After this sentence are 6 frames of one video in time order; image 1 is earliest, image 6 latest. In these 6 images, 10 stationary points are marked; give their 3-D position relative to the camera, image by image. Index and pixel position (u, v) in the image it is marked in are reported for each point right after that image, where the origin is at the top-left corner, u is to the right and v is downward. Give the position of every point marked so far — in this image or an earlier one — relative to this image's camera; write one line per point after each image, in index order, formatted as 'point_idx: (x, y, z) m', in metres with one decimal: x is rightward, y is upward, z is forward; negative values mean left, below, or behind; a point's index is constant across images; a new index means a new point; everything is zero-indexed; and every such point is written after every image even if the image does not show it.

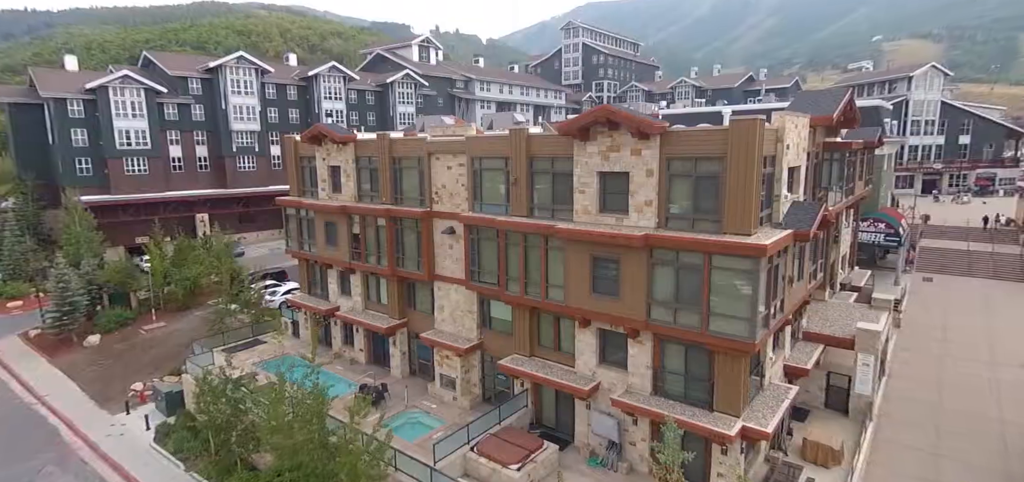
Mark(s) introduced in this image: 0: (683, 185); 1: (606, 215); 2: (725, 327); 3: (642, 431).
0: (+5.1, +1.7, +16.9) m
1: (+3.1, +0.8, +18.5) m
2: (+6.1, -2.5, +16.3) m
3: (+4.2, -6.2, +18.6) m
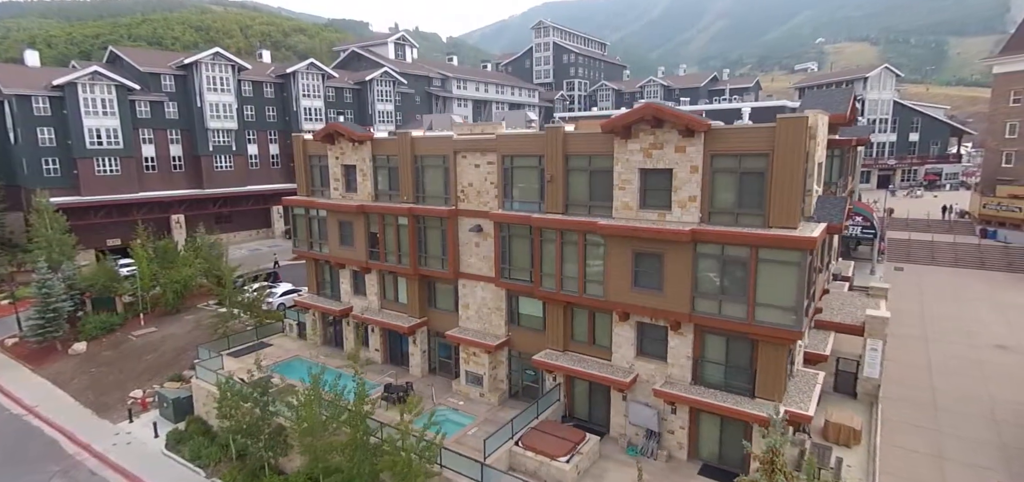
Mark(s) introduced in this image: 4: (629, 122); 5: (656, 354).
0: (+6.7, +1.8, +17.7) m
1: (+4.5, +1.0, +19.1) m
2: (+7.8, -2.3, +17.2) m
3: (+5.7, -6.0, +19.4) m
4: (+3.8, +3.8, +18.4) m
5: (+5.0, -3.9, +20.0) m
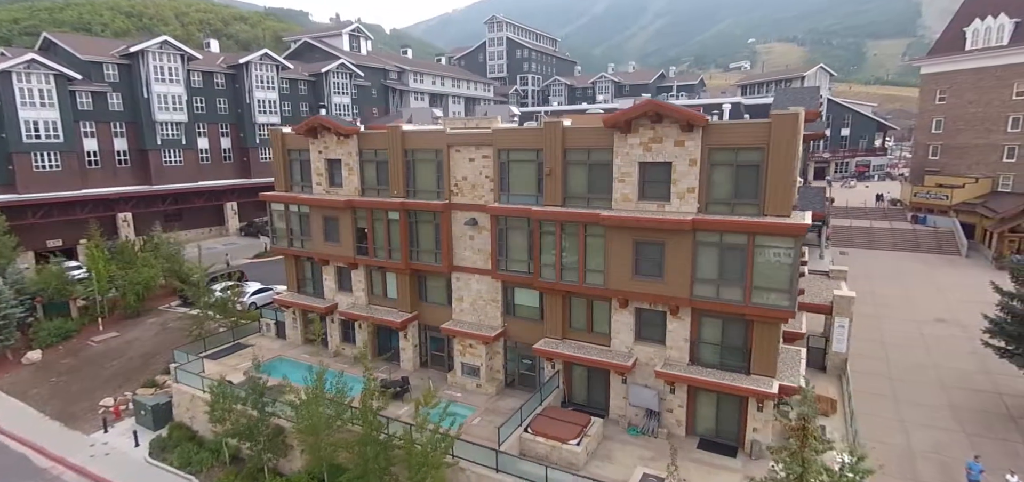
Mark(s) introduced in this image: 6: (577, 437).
0: (+7.0, +2.2, +18.8) m
1: (+4.7, +1.4, +19.9) m
2: (+8.2, -1.9, +18.5) m
3: (+6.0, -5.6, +20.4) m
4: (+4.0, +4.2, +19.2) m
5: (+5.2, -3.6, +21.0) m
6: (+2.2, -6.7, +19.5) m
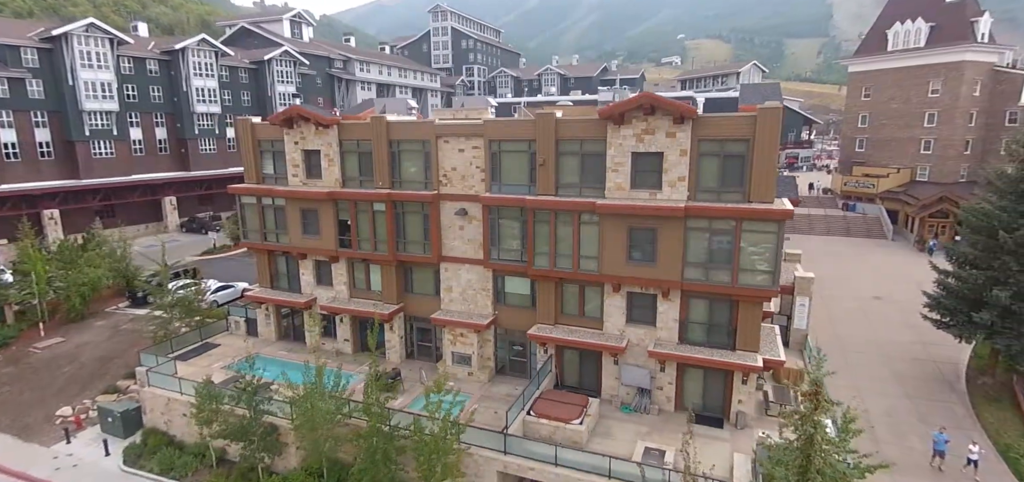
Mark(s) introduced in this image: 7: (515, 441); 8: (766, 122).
0: (+7.0, +2.7, +20.0) m
1: (+4.7, +1.8, +20.9) m
2: (+8.3, -1.3, +19.9) m
3: (+6.0, -5.1, +21.7) m
4: (+4.0, +4.6, +20.0) m
5: (+5.1, -3.0, +22.0) m
6: (+2.4, -6.2, +20.3) m
7: (+0.1, -6.7, +19.0) m
8: (+8.4, +3.9, +18.9) m
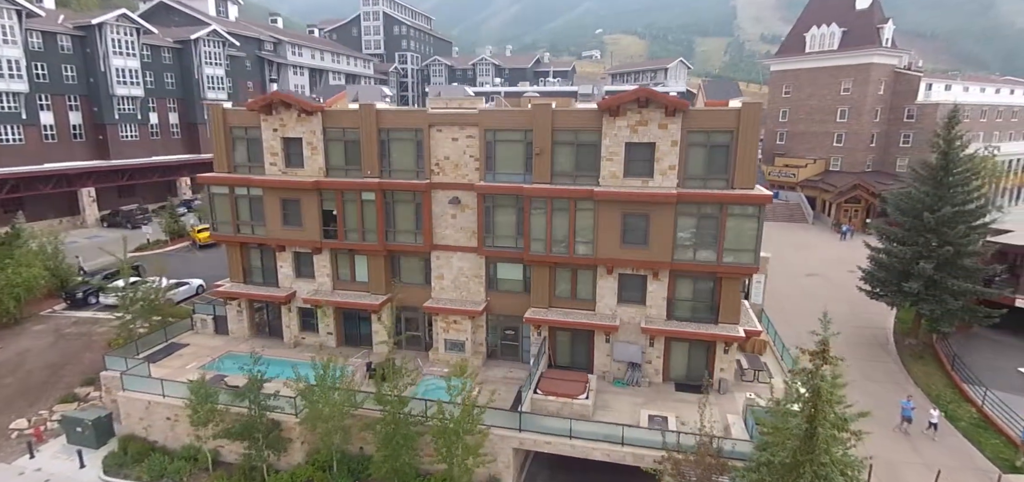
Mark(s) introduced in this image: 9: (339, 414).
0: (+7.1, +3.4, +21.7) m
1: (+4.7, +2.4, +22.3) m
2: (+8.5, -0.7, +21.9) m
3: (+6.0, -4.5, +23.3) m
4: (+4.1, +5.2, +21.2) m
5: (+5.0, -2.4, +23.6) m
6: (+2.6, -5.7, +21.5) m
7: (+0.6, -6.2, +19.9) m
8: (+8.7, +4.6, +20.8) m
9: (-5.9, -5.9, +19.6) m
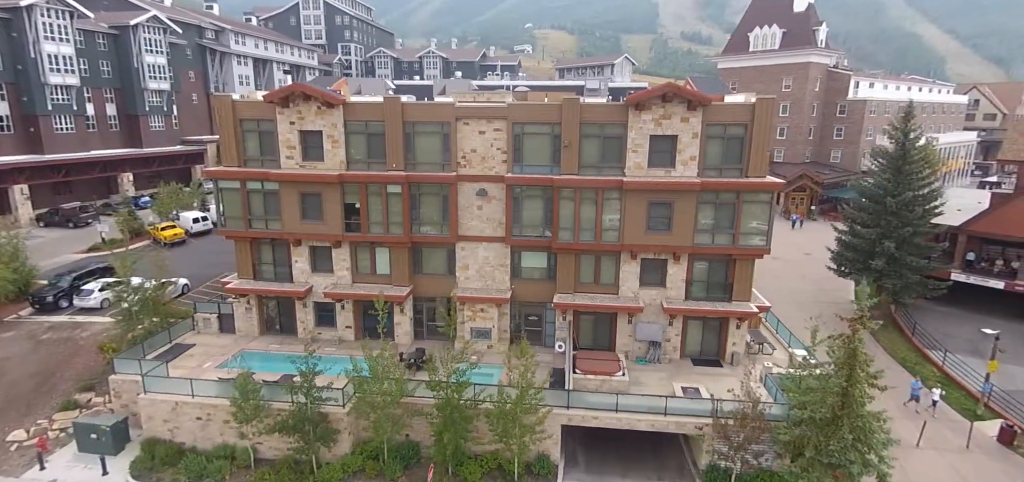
0: (+8.4, +4.0, +23.6) m
1: (+6.0, +3.0, +23.8) m
2: (+9.9, 0.0, +24.0) m
3: (+7.3, -3.9, +25.2) m
4: (+5.5, +5.7, +22.7) m
5: (+6.3, -1.8, +25.2) m
6: (+4.2, -5.2, +22.9) m
7: (+2.5, -5.8, +21.0) m
8: (+10.1, +5.2, +22.9) m
9: (-3.9, -5.6, +19.8) m
